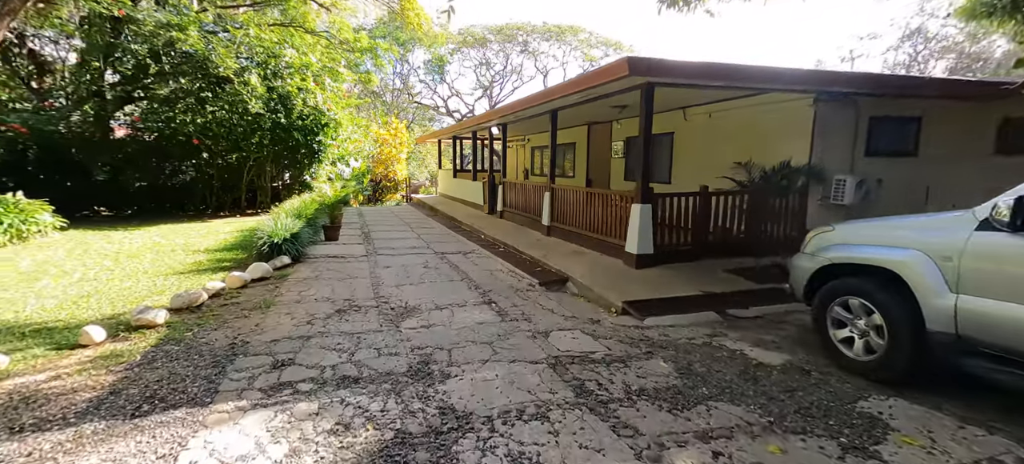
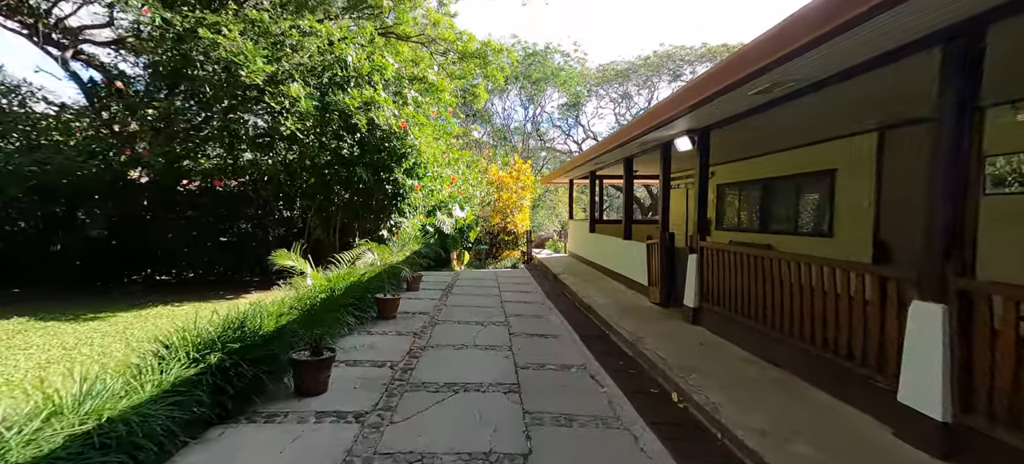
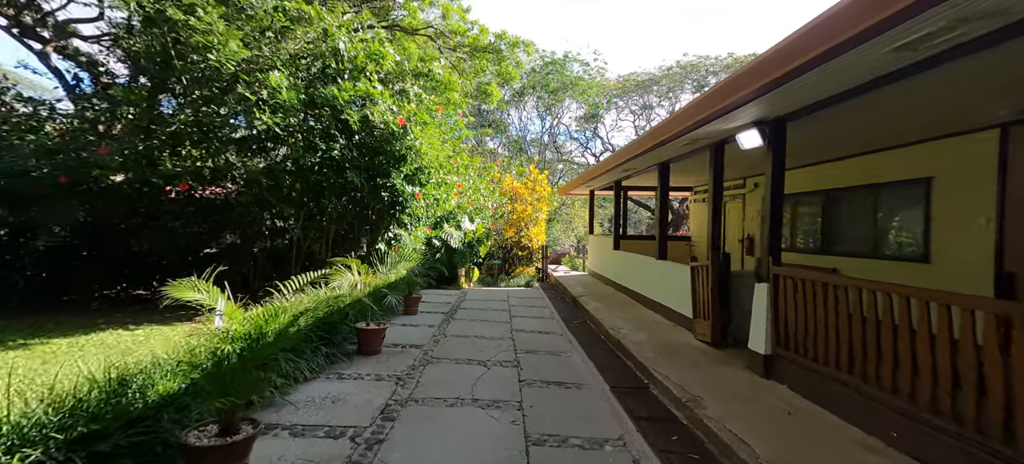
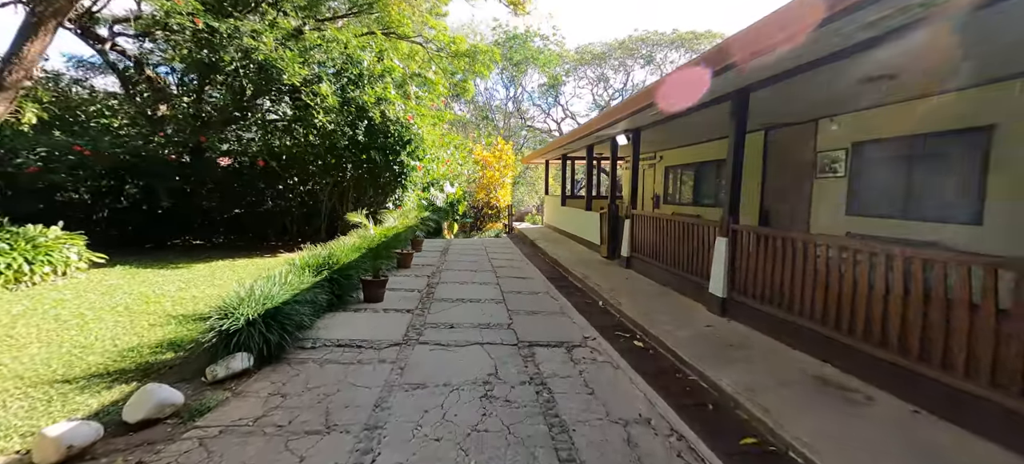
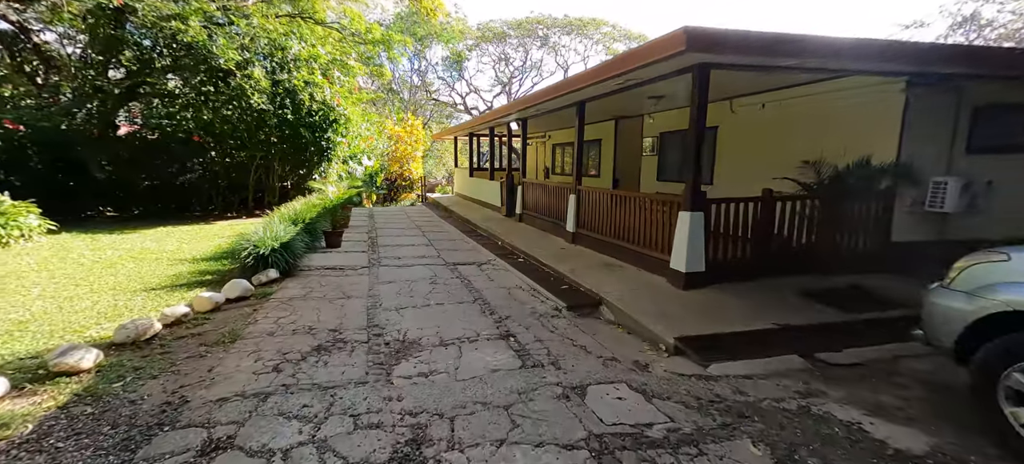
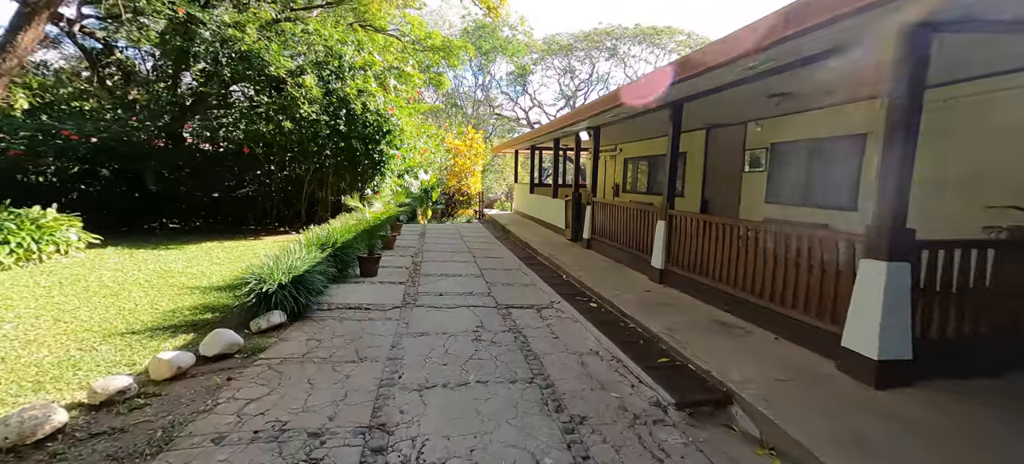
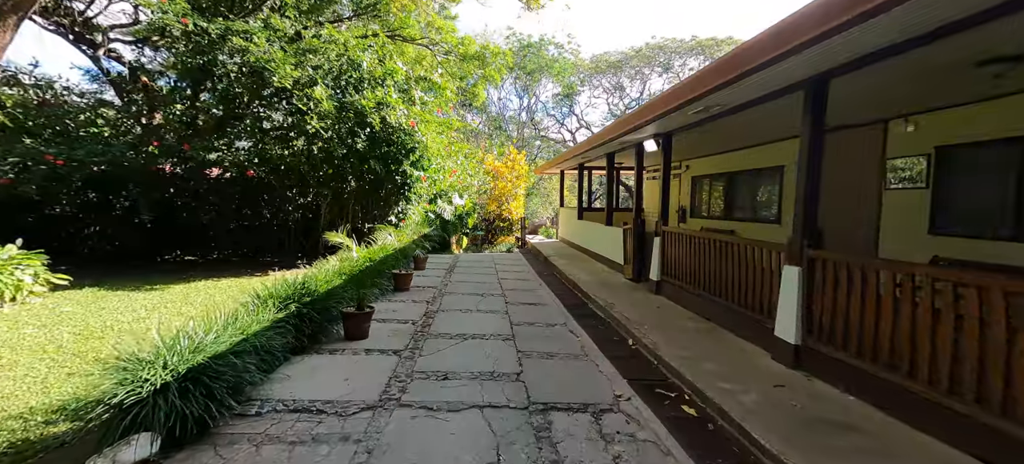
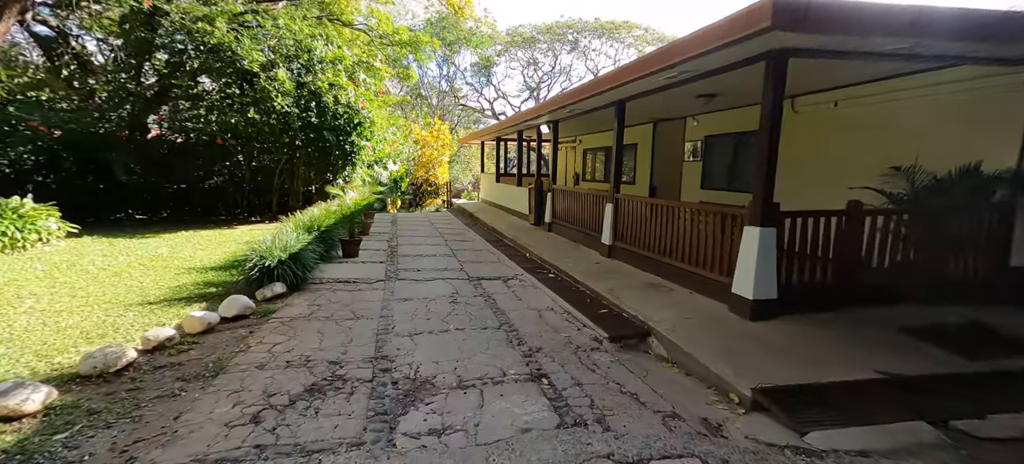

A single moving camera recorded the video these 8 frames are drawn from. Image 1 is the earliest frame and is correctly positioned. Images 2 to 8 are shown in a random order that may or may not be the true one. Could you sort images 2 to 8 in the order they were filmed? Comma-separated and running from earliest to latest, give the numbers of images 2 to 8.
5, 8, 6, 4, 7, 2, 3
